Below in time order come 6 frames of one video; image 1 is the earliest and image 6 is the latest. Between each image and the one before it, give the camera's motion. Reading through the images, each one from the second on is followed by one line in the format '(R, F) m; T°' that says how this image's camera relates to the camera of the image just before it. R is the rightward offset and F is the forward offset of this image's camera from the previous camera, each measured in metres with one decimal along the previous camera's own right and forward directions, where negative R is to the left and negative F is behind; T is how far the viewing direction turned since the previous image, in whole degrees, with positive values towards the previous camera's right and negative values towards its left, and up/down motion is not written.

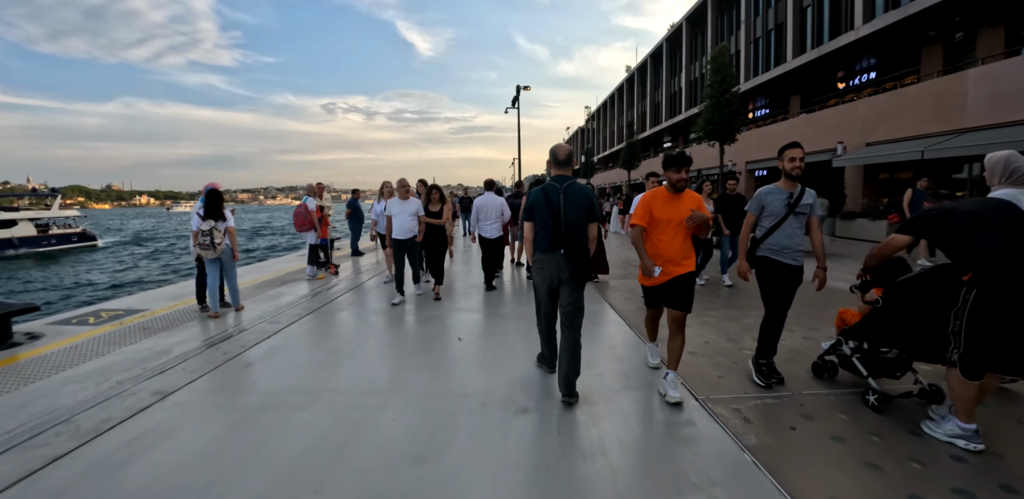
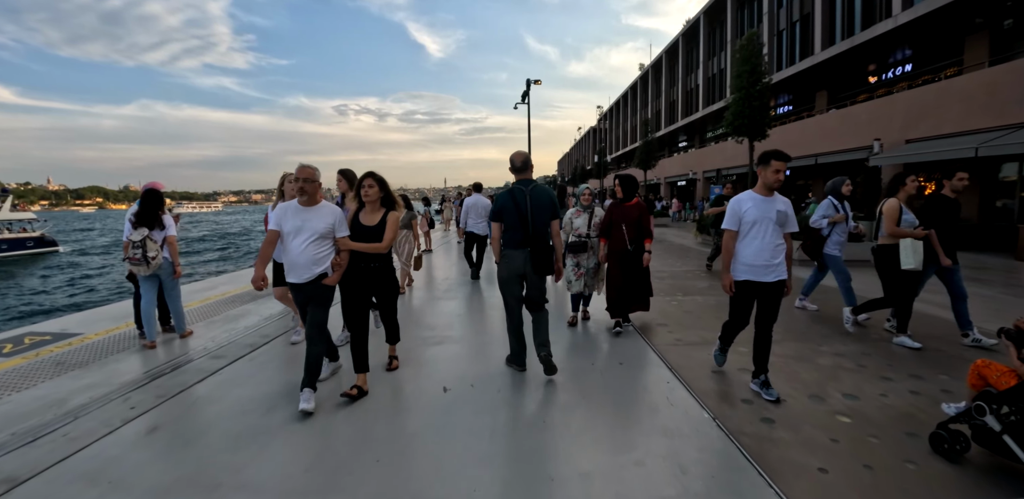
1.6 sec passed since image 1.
(+0.1, +1.1) m; -1°
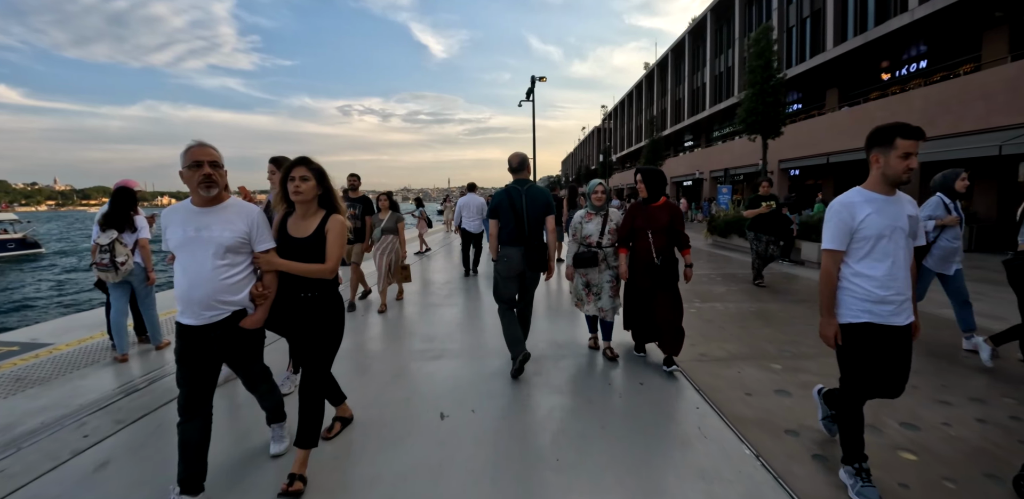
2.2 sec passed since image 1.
(0.0, +0.4) m; 0°
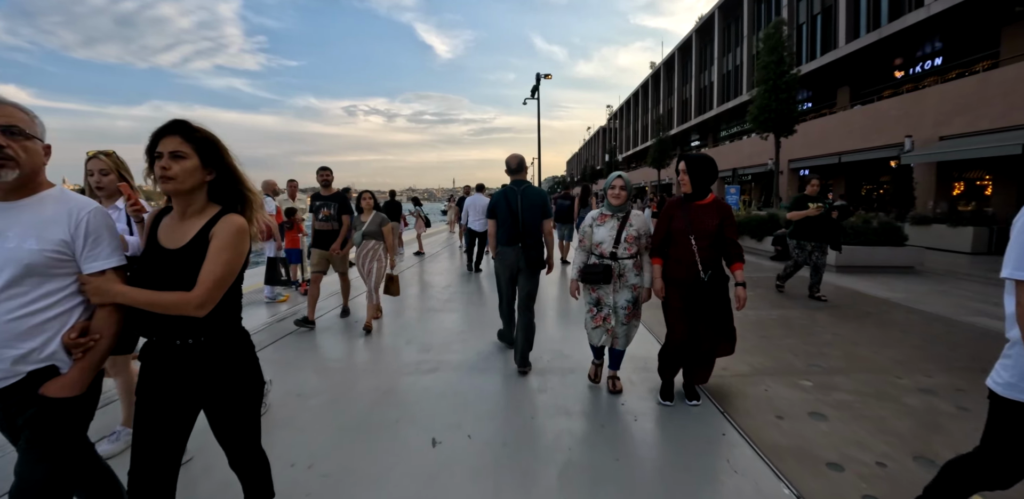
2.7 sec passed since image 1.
(0.0, +0.3) m; -1°
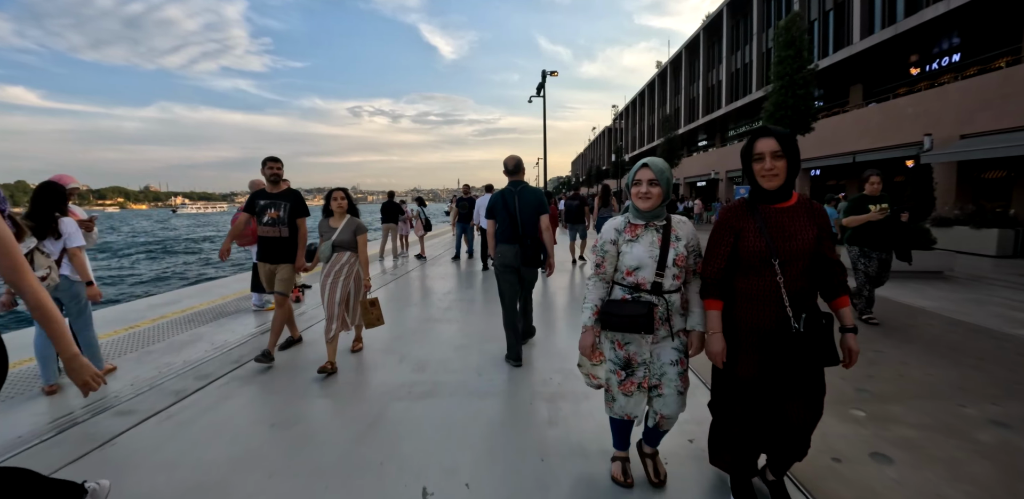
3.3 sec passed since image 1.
(0.0, +0.4) m; -1°
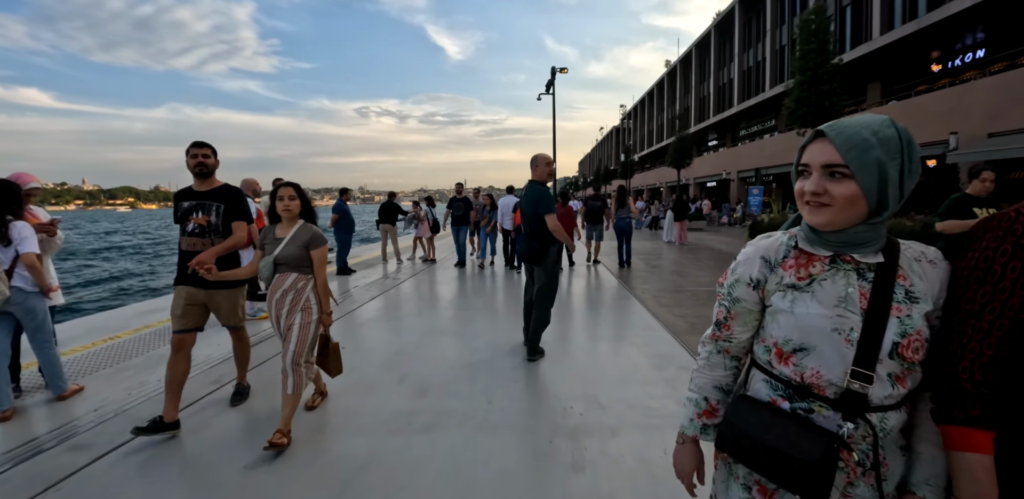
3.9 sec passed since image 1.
(-0.1, +0.4) m; -1°
